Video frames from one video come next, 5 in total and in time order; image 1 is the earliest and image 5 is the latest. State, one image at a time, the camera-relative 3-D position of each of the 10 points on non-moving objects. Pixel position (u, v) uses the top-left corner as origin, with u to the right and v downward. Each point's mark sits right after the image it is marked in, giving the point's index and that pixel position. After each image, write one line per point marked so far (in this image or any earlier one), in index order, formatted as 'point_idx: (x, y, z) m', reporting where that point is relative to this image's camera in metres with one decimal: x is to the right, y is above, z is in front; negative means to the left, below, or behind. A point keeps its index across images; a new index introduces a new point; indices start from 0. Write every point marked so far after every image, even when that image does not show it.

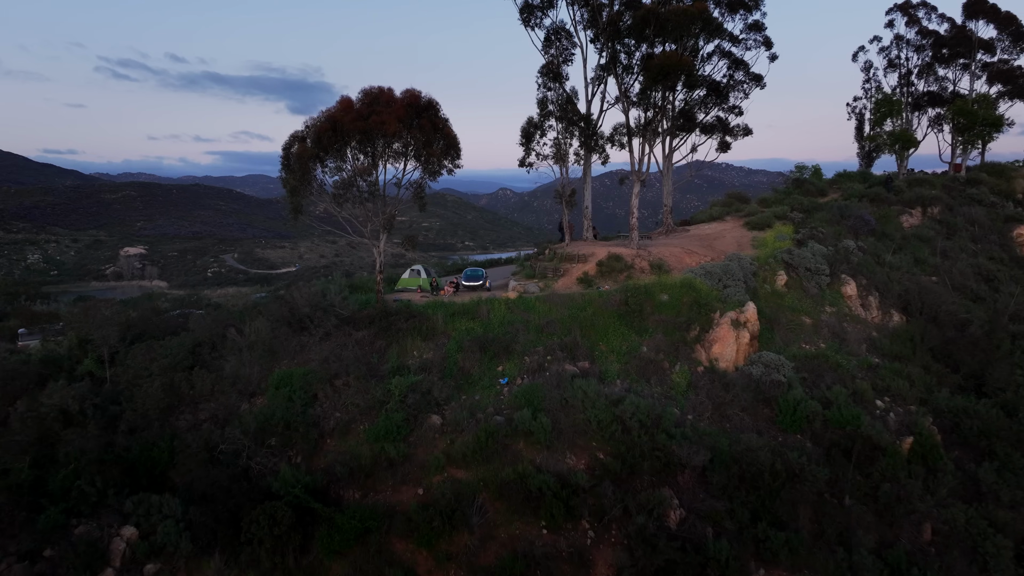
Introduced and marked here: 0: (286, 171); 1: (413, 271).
0: (-3.7, +1.9, +12.5) m
1: (-2.1, +0.4, +16.2) m
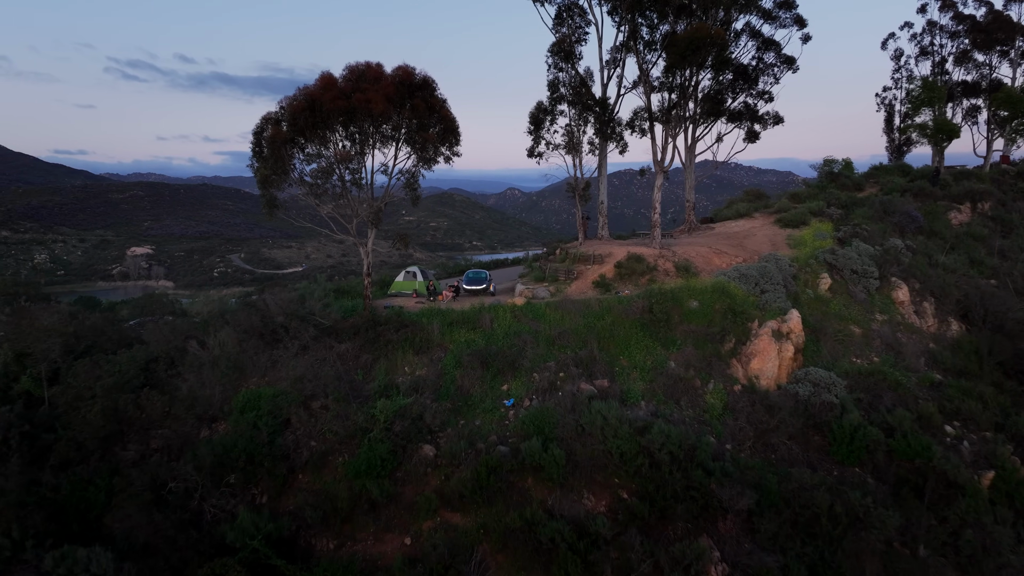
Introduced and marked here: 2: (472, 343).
0: (-3.7, +1.8, +10.8) m
1: (-2.0, +0.3, +14.5) m
2: (-0.6, -0.8, +11.0) m
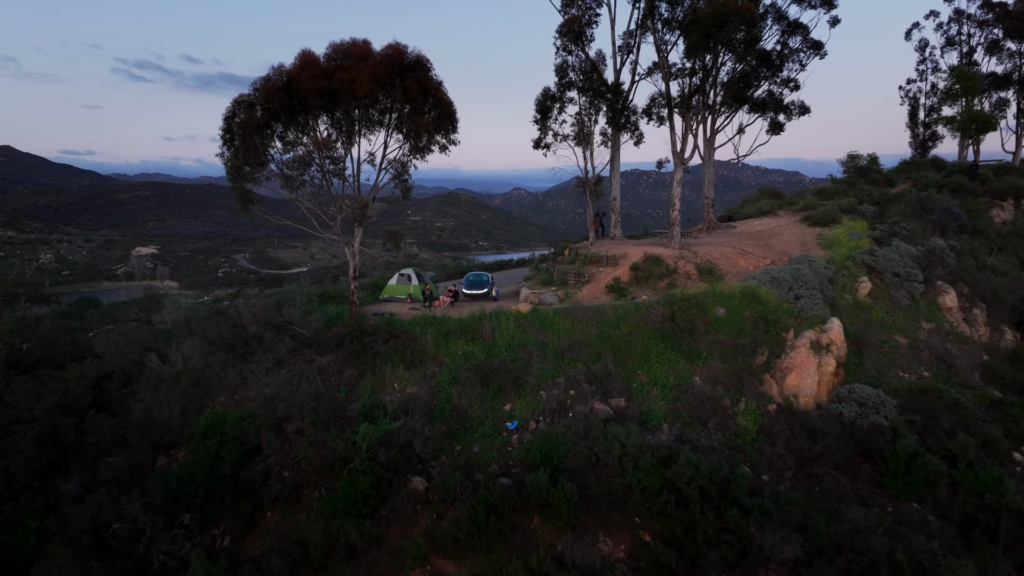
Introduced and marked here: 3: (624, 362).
0: (-3.6, +1.7, +9.6) m
1: (-1.9, +0.2, +13.3) m
2: (-0.5, -0.9, +9.7) m
3: (+1.4, -0.9, +9.8) m
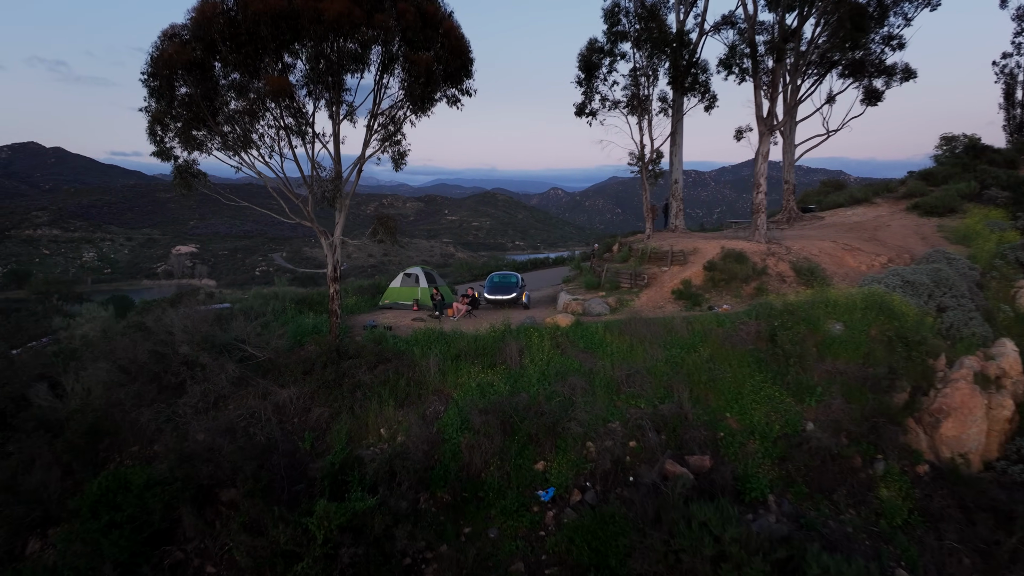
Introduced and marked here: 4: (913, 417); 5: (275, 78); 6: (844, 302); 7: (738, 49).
0: (-3.3, +1.7, +7.0) m
1: (-1.4, +0.2, +10.6) m
2: (-0.2, -0.9, +7.0) m
3: (+1.7, -1.0, +6.9) m
4: (+3.5, -1.1, +6.7) m
5: (-2.0, +1.8, +6.4) m
6: (+3.4, -0.1, +8.0) m
7: (+3.2, +3.3, +10.8) m
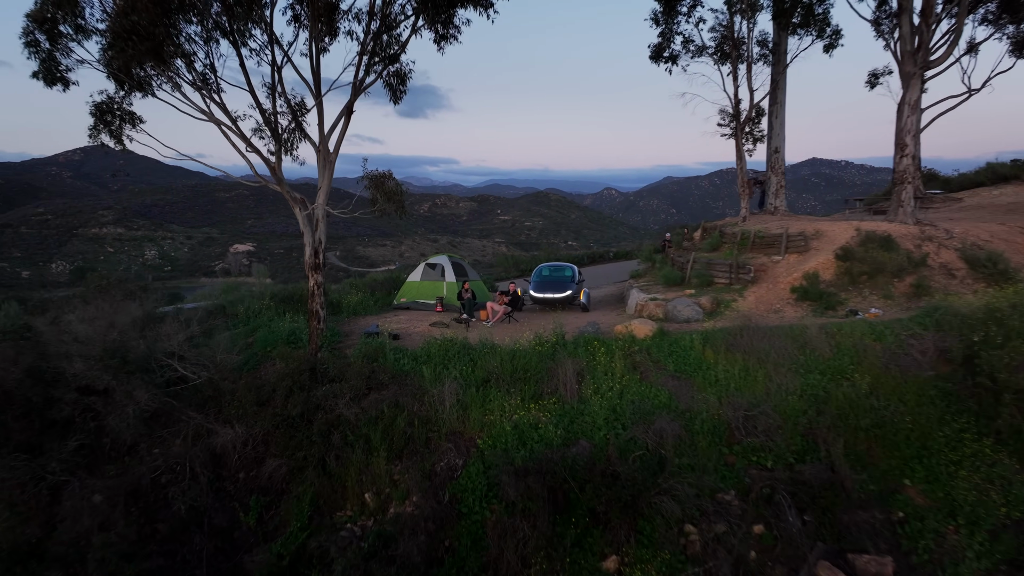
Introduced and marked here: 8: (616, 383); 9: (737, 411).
0: (-2.9, +1.8, +4.9) m
1: (-0.8, +0.2, +8.3) m
2: (+0.1, -0.9, +4.7) m
3: (+2.1, -1.0, +4.4) m
4: (+3.8, -1.1, +4.1) m
5: (-1.6, +1.8, +4.2) m
6: (+3.8, -0.1, +5.5) m
7: (+3.8, +3.4, +8.2) m
8: (+0.7, -0.6, +5.3) m
9: (+1.4, -0.7, +4.8) m
